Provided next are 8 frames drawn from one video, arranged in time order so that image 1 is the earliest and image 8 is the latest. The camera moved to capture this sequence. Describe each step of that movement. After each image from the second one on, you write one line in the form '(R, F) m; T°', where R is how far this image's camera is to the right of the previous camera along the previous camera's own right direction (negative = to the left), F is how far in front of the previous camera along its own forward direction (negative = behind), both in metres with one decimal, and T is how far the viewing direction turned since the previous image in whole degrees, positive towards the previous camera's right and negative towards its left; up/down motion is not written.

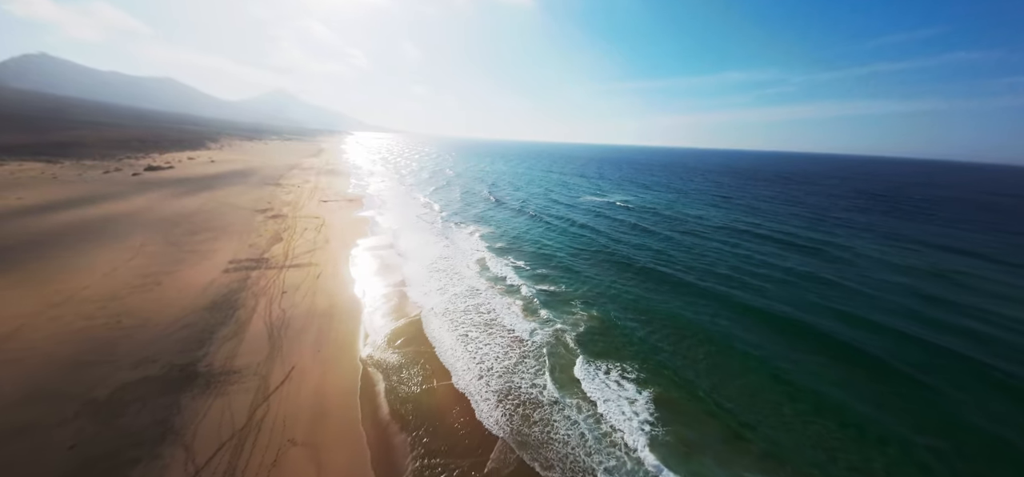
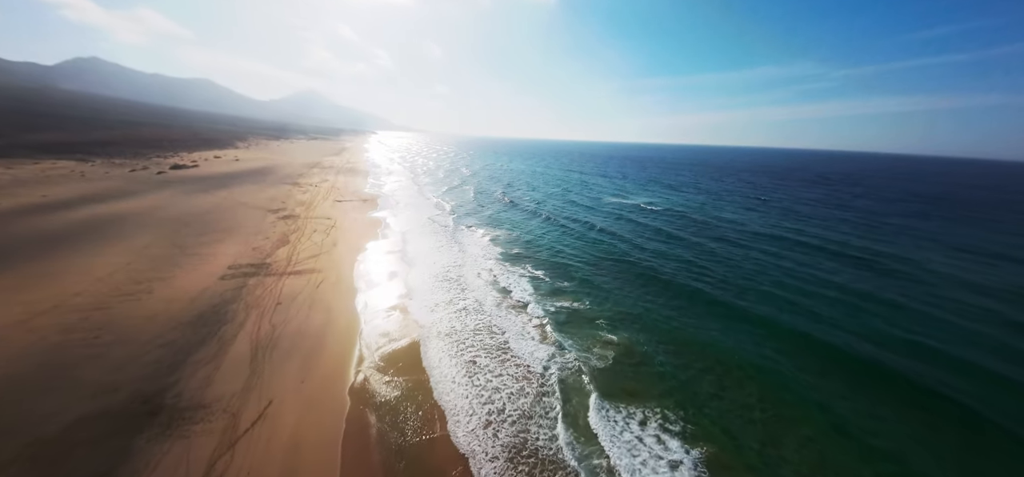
(0.0, +1.7) m; -3°
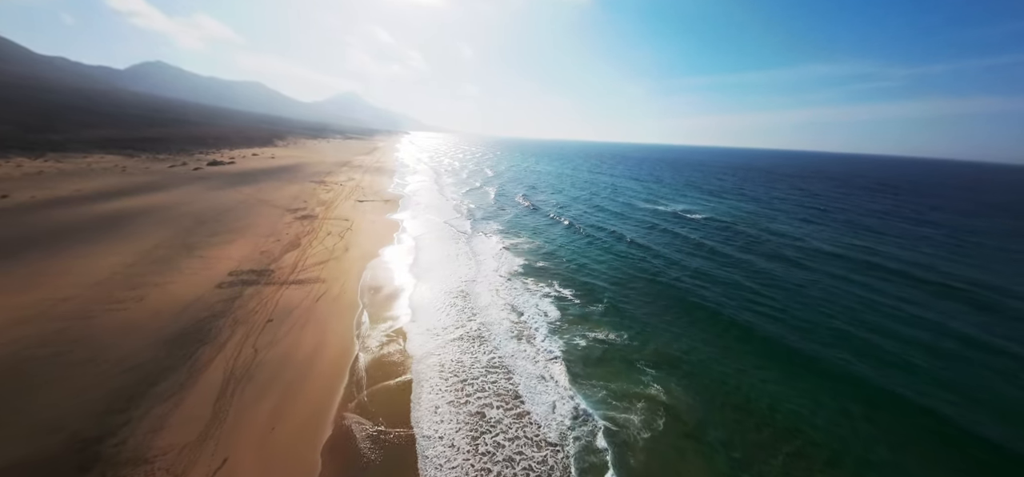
(0.0, +2.0) m; -4°
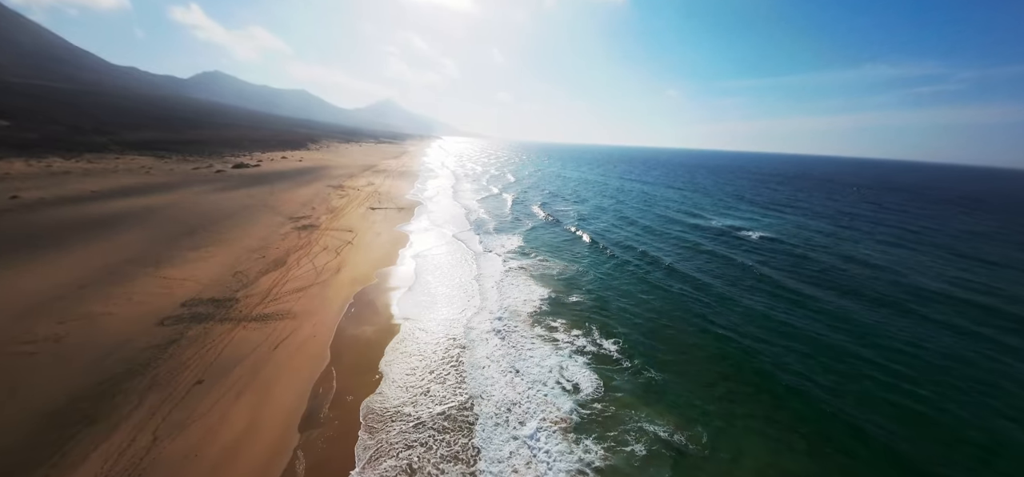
(+0.1, +3.4) m; -4°
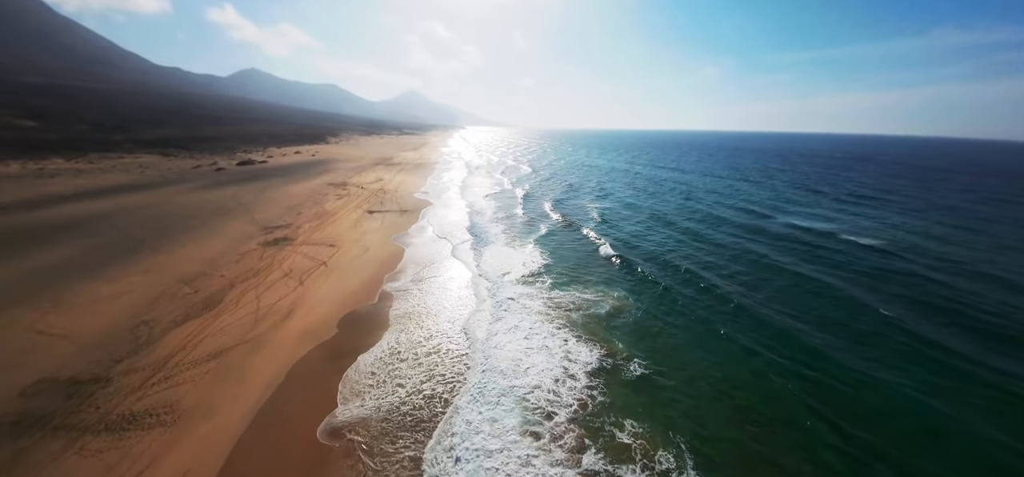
(0.0, +4.8) m; -4°
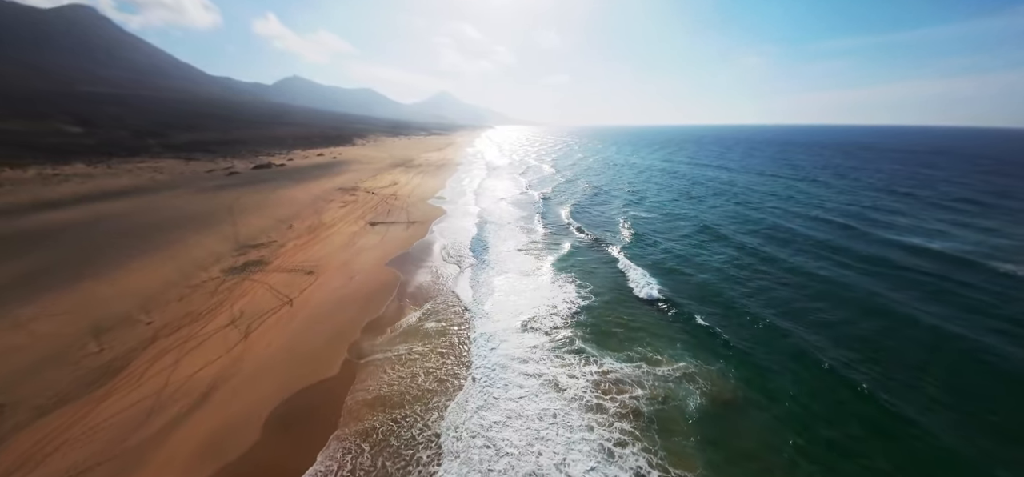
(0.0, +3.9) m; -4°
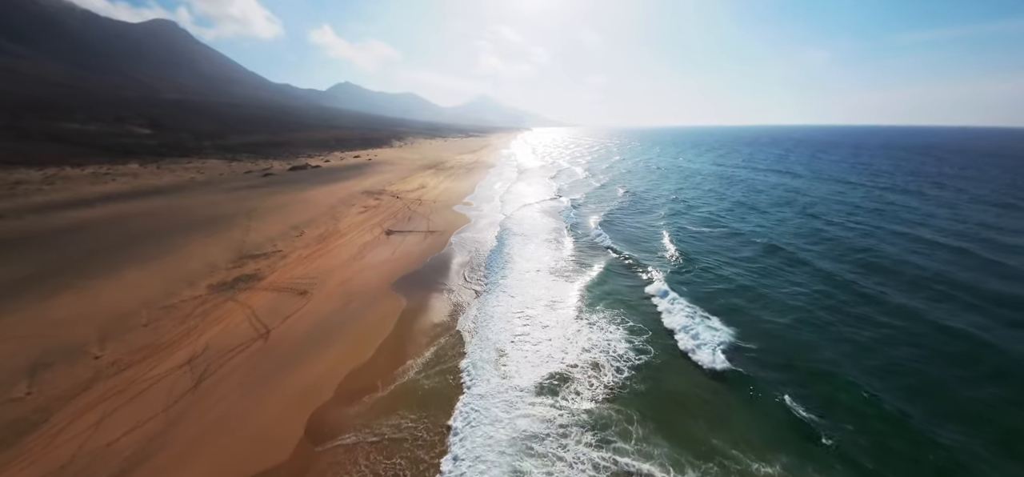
(+0.1, +2.5) m; -6°
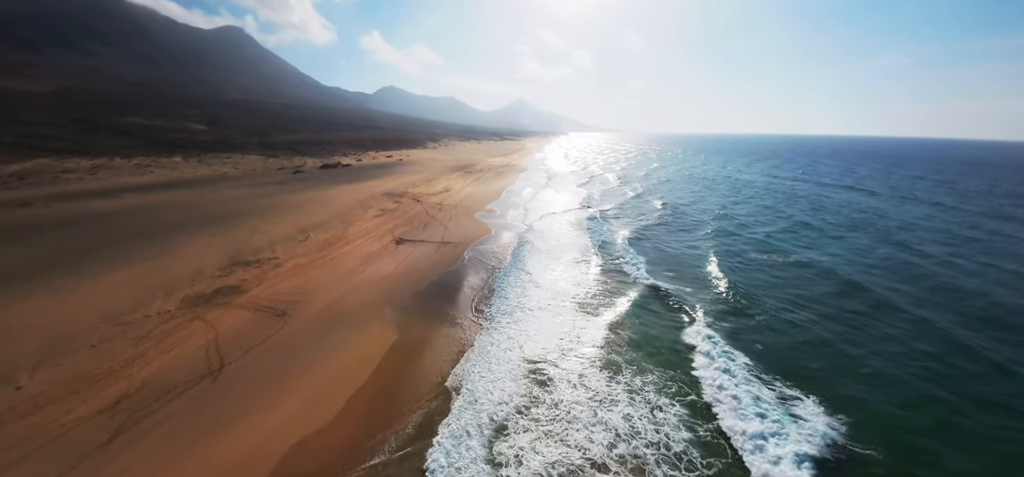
(+0.3, +2.1) m; -5°
